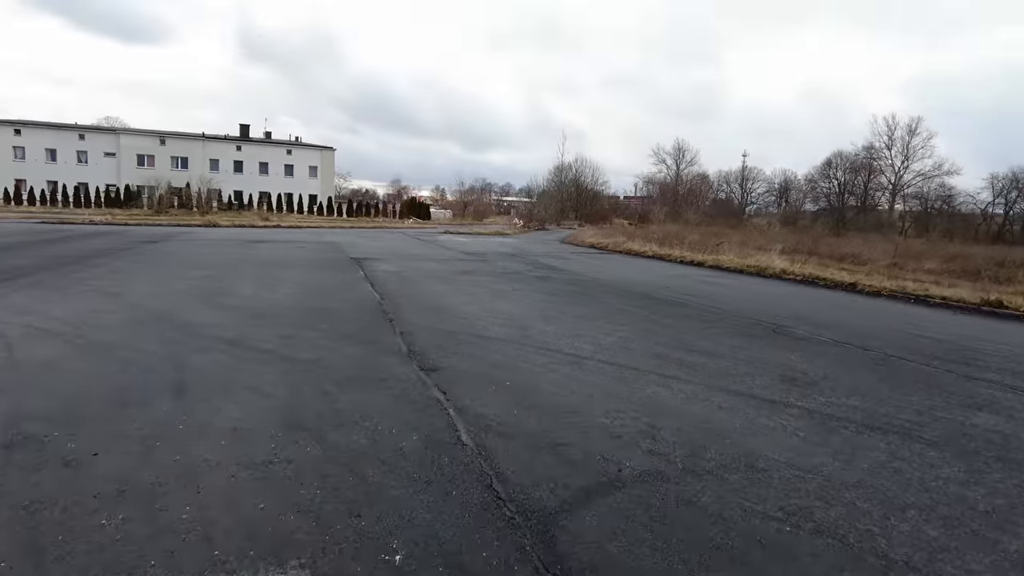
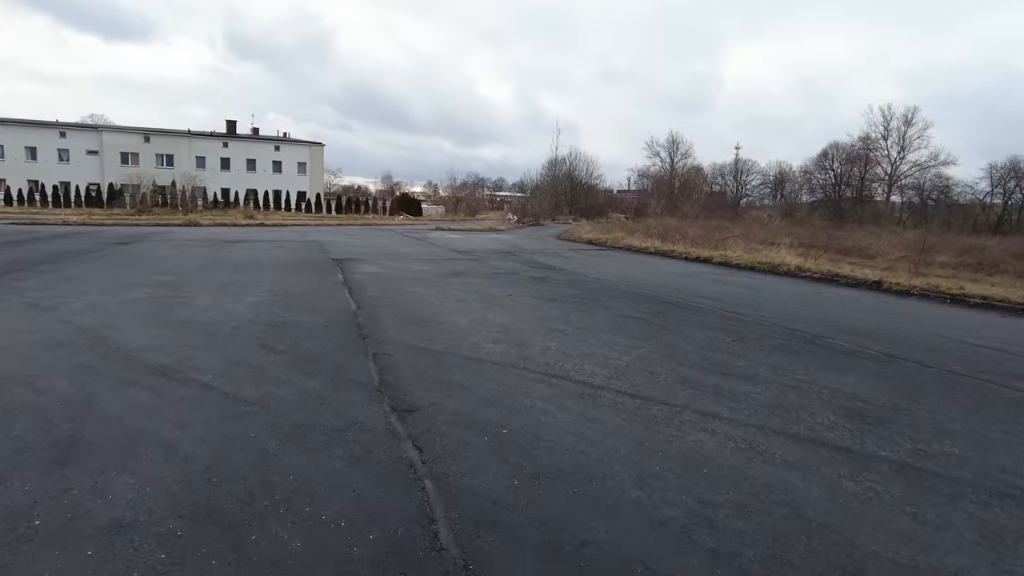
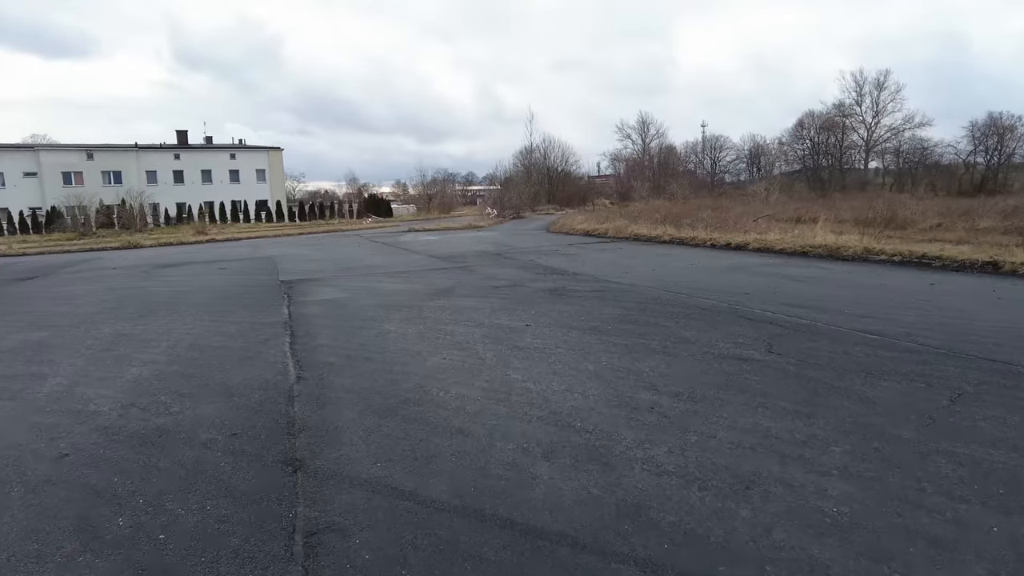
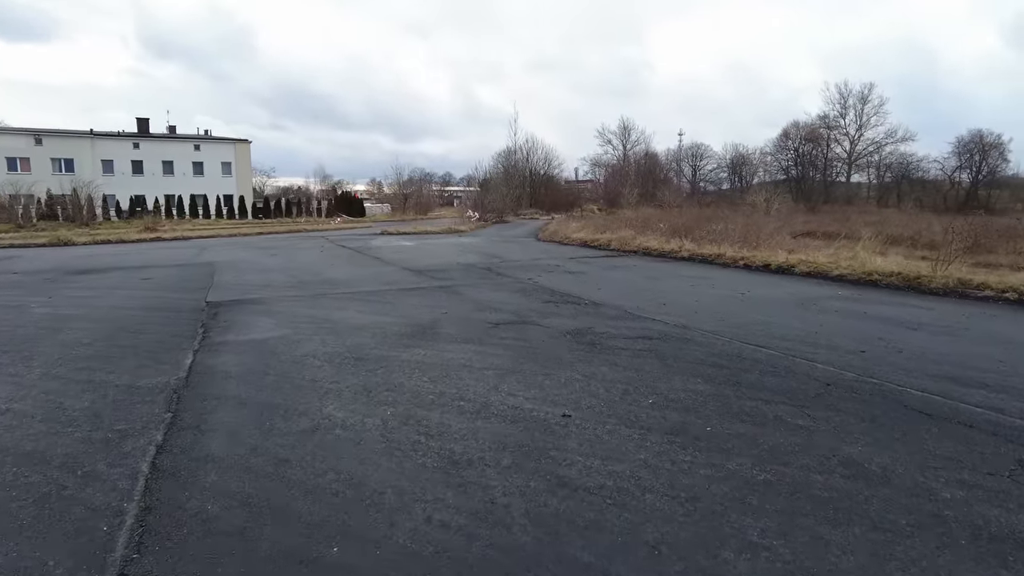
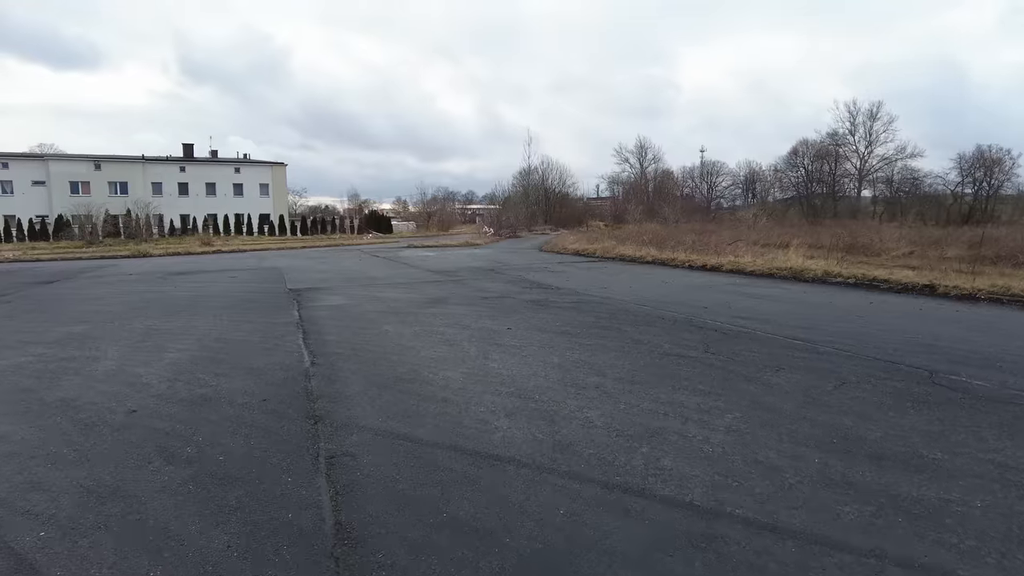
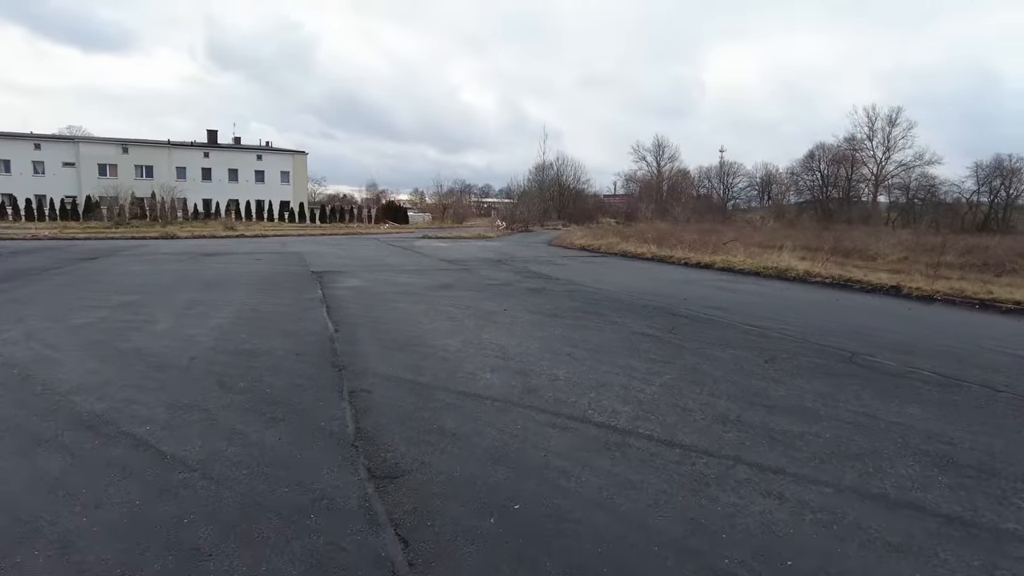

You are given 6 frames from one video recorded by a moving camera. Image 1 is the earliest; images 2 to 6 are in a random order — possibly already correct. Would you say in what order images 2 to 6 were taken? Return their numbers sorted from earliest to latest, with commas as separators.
2, 6, 5, 3, 4
